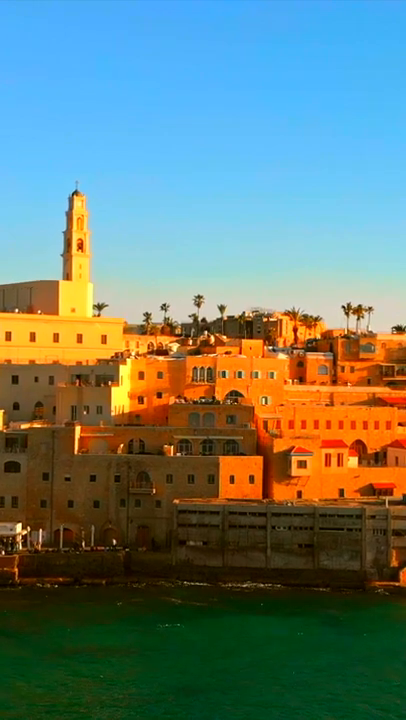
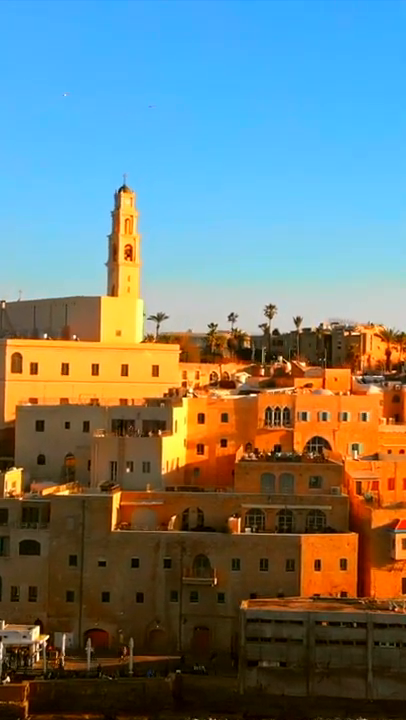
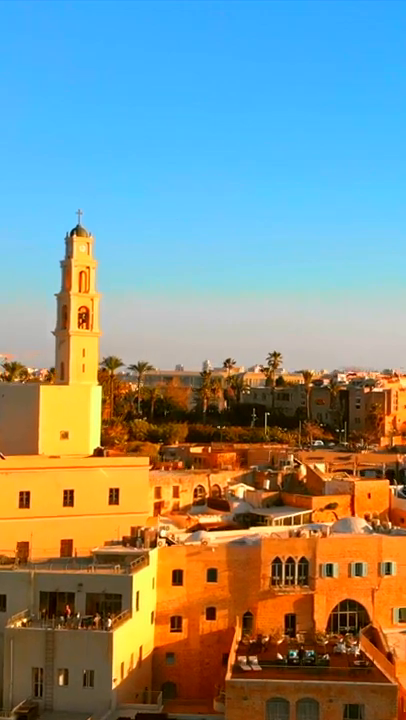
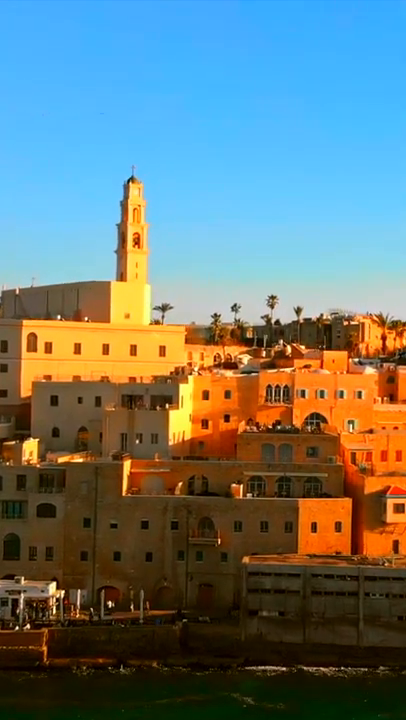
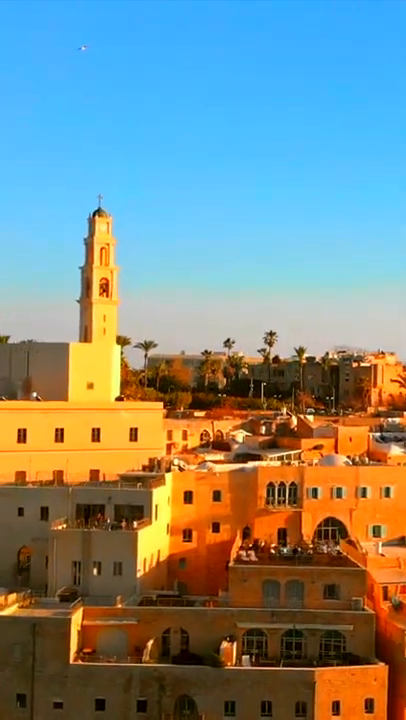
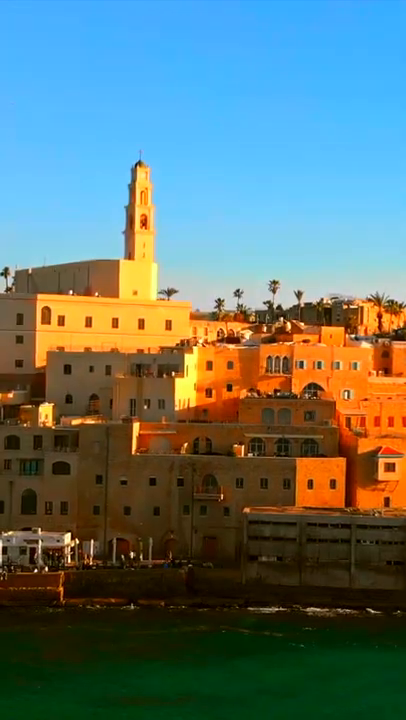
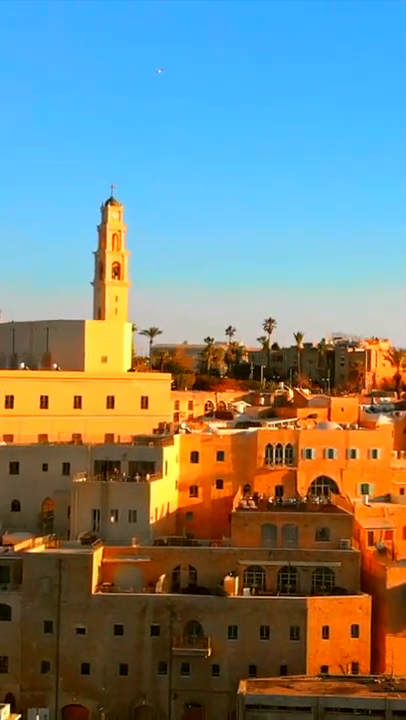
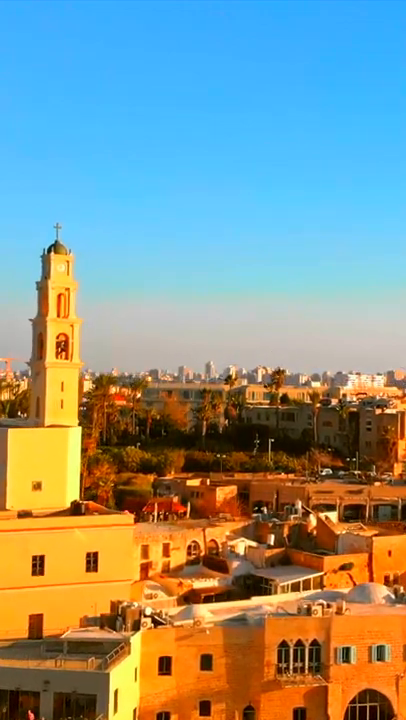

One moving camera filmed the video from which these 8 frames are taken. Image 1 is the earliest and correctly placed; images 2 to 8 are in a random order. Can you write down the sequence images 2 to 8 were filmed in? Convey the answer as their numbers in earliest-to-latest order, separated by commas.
6, 4, 2, 7, 5, 3, 8
